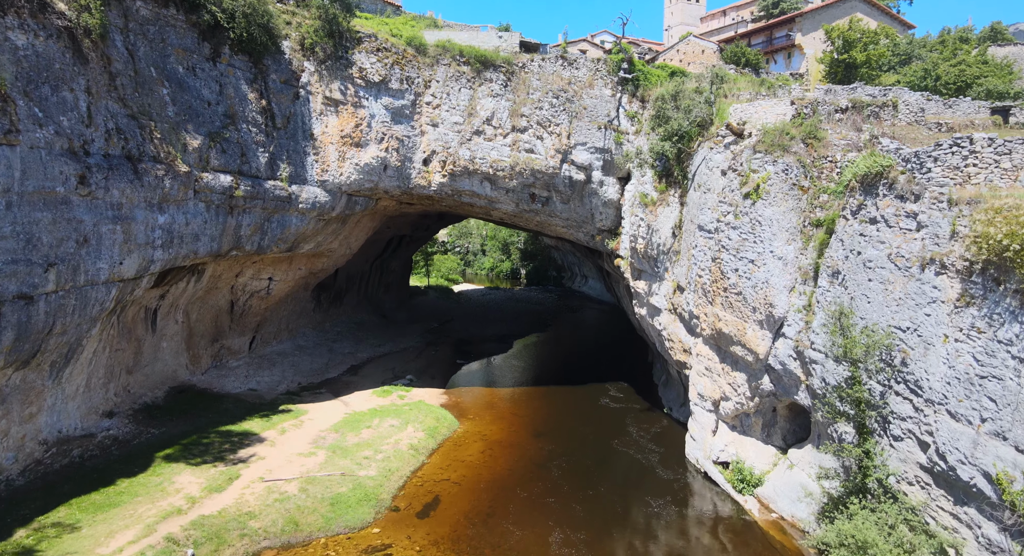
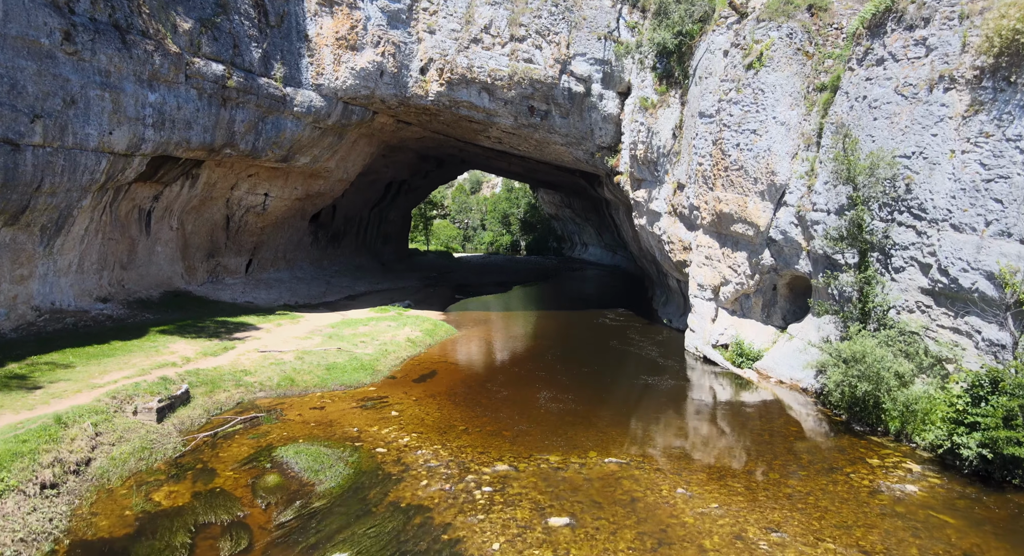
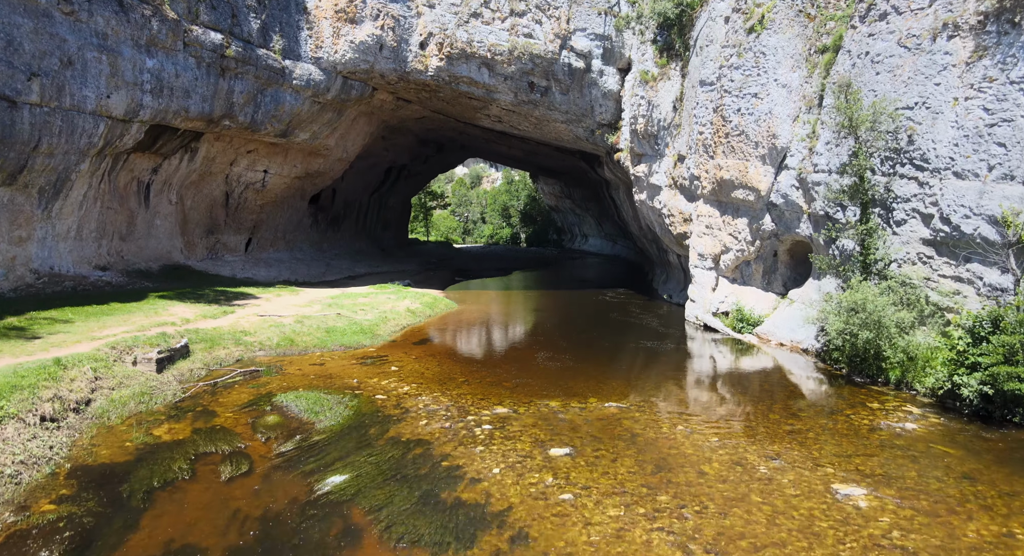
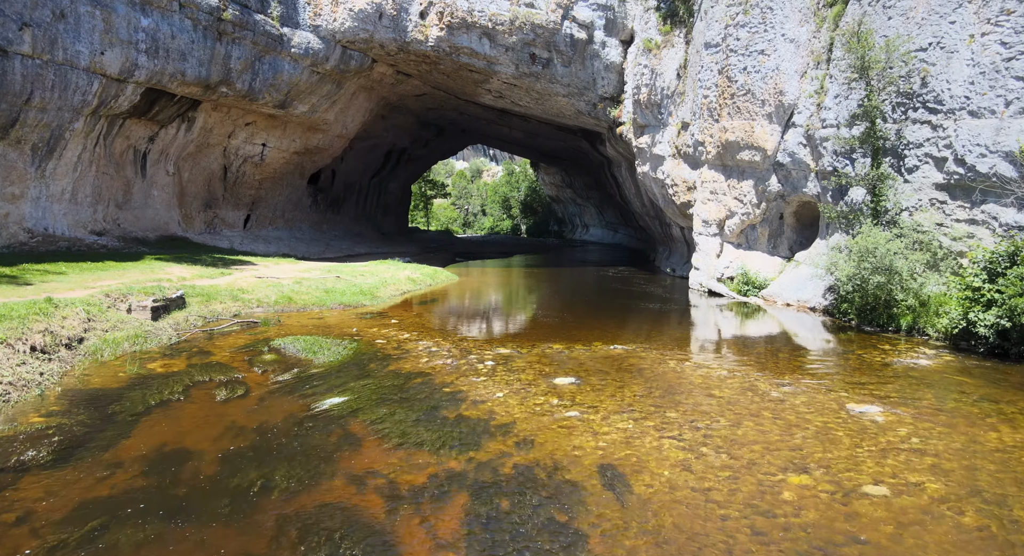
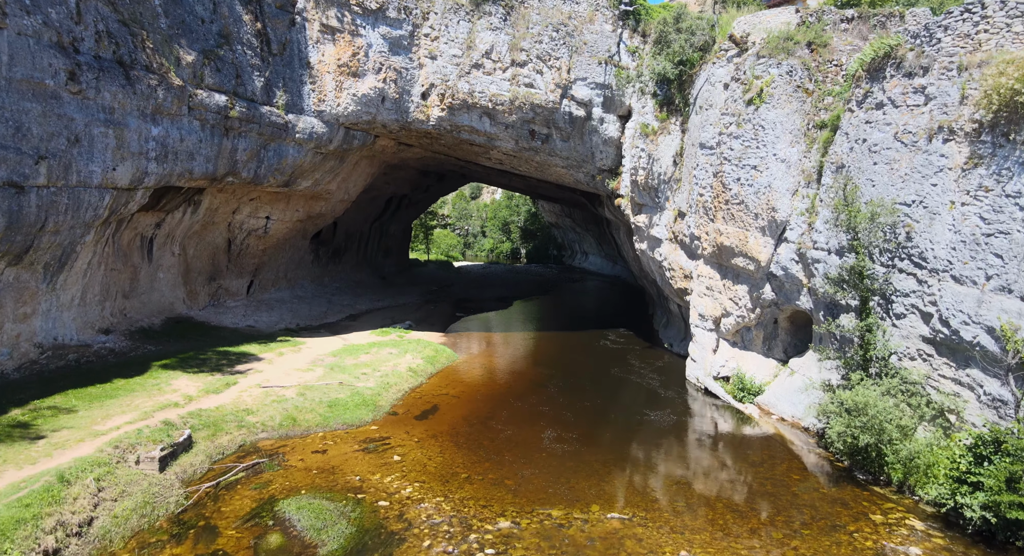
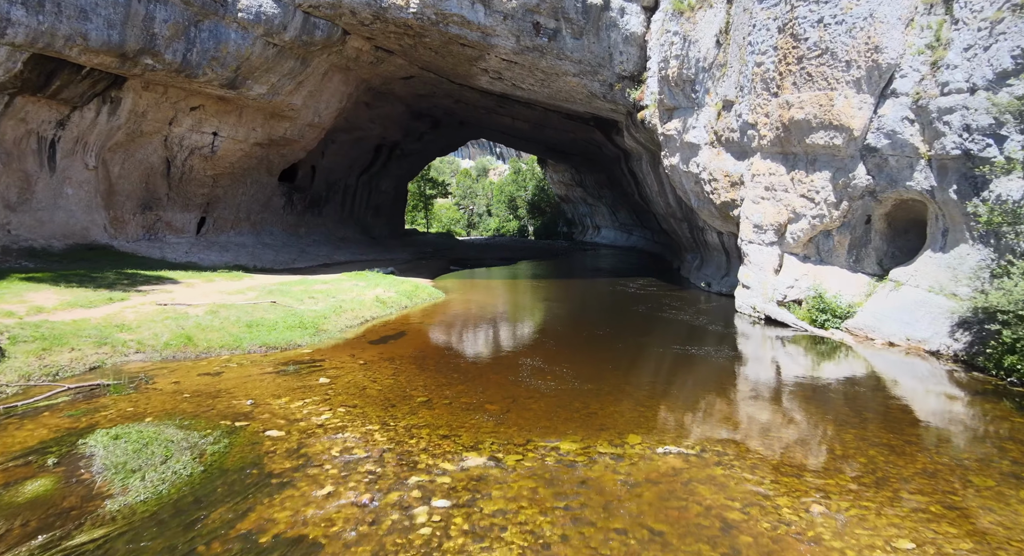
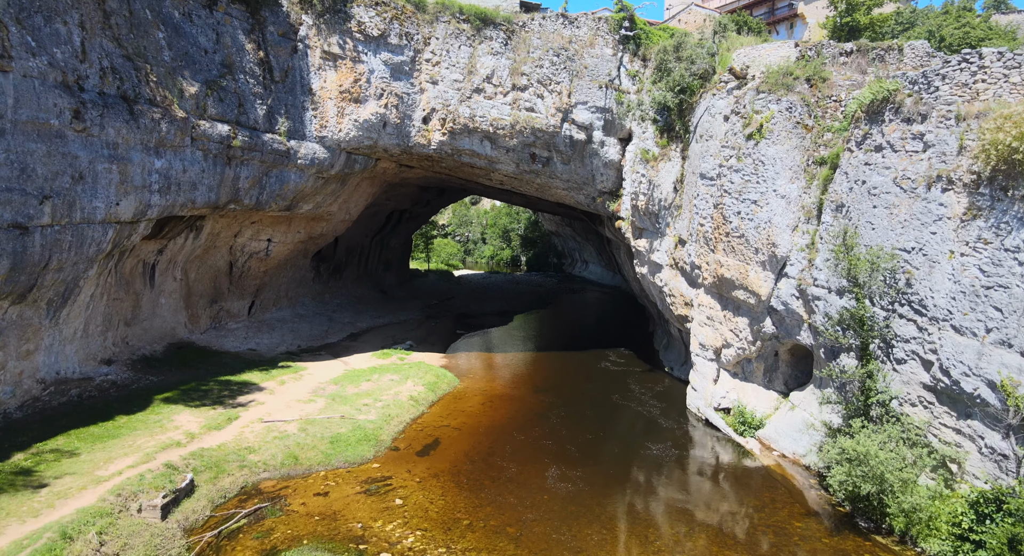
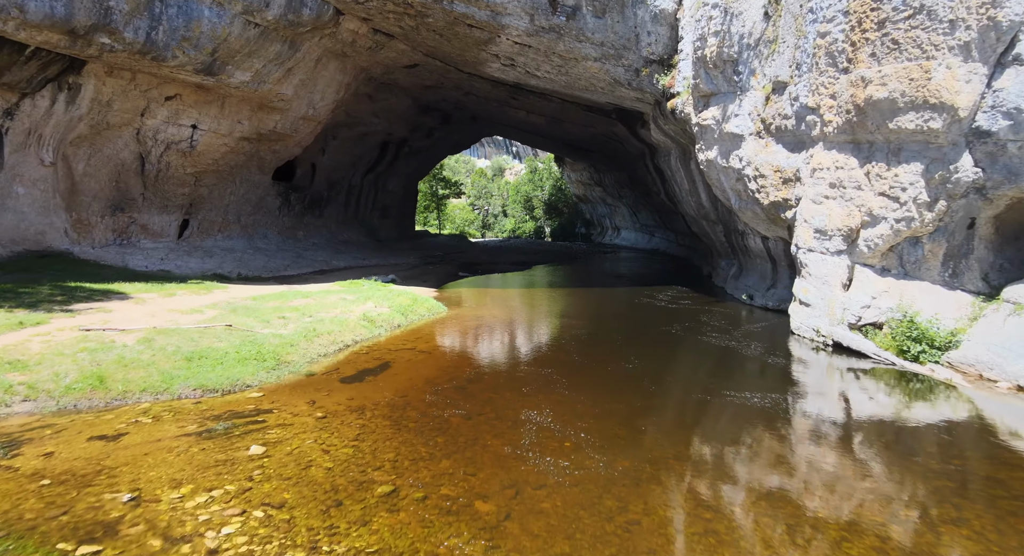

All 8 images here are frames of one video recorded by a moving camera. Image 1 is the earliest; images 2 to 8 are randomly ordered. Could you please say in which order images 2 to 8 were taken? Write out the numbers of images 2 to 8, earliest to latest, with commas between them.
7, 5, 2, 3, 4, 6, 8
